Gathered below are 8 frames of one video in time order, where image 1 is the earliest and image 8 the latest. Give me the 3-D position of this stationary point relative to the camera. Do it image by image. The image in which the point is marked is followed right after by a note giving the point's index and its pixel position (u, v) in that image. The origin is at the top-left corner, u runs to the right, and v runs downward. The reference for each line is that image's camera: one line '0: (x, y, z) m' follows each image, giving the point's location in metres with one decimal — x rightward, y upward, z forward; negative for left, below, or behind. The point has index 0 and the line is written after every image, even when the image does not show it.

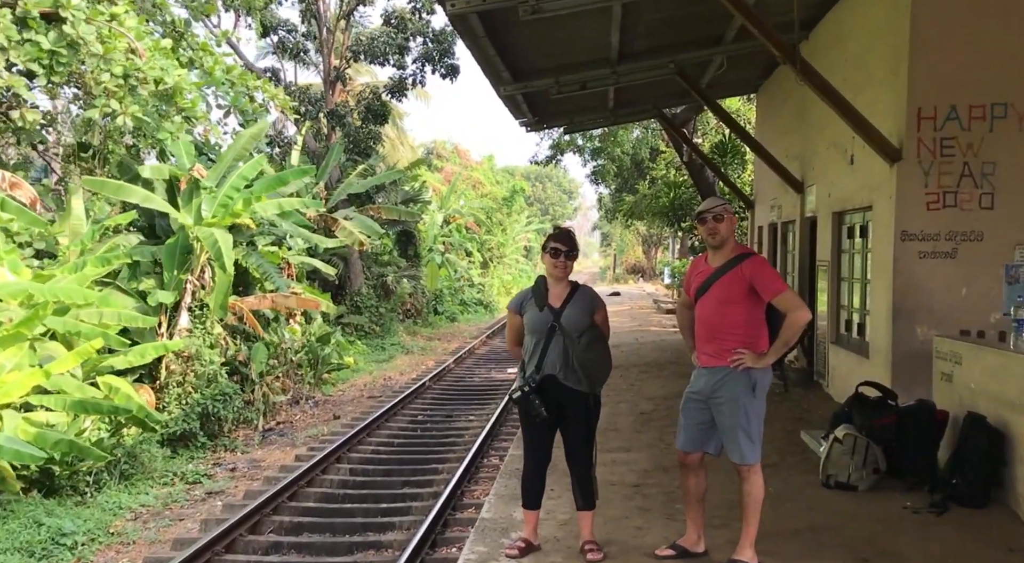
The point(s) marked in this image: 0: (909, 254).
0: (+2.9, +0.2, +5.7) m
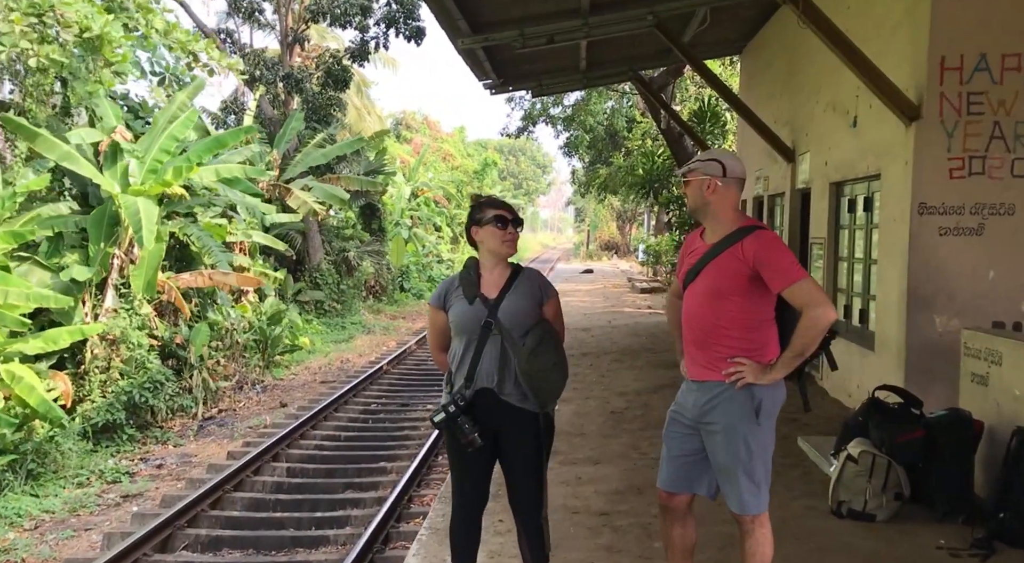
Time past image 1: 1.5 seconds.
0: (+2.6, +0.3, +4.8) m
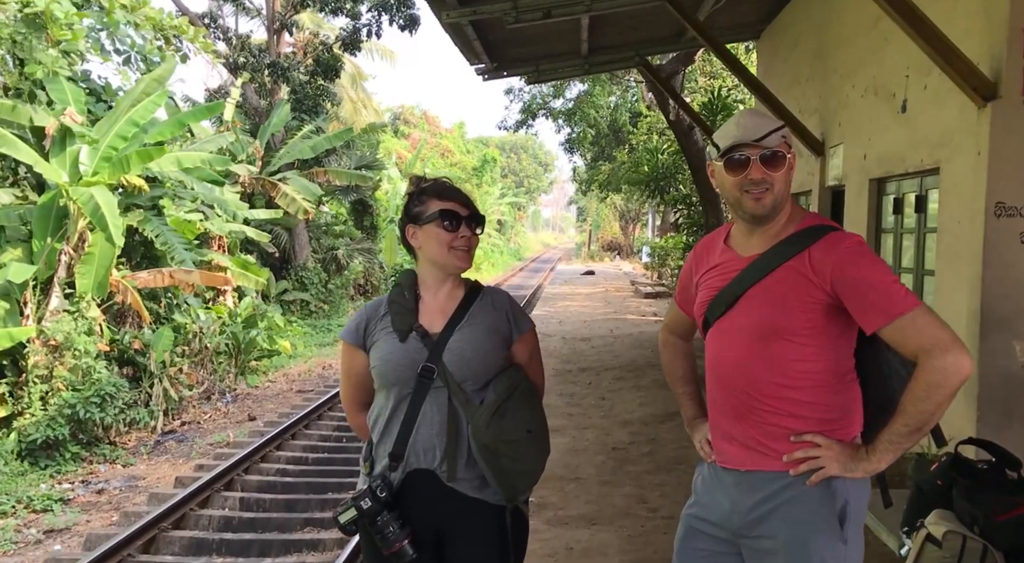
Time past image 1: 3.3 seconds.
0: (+2.5, +0.2, +3.9) m
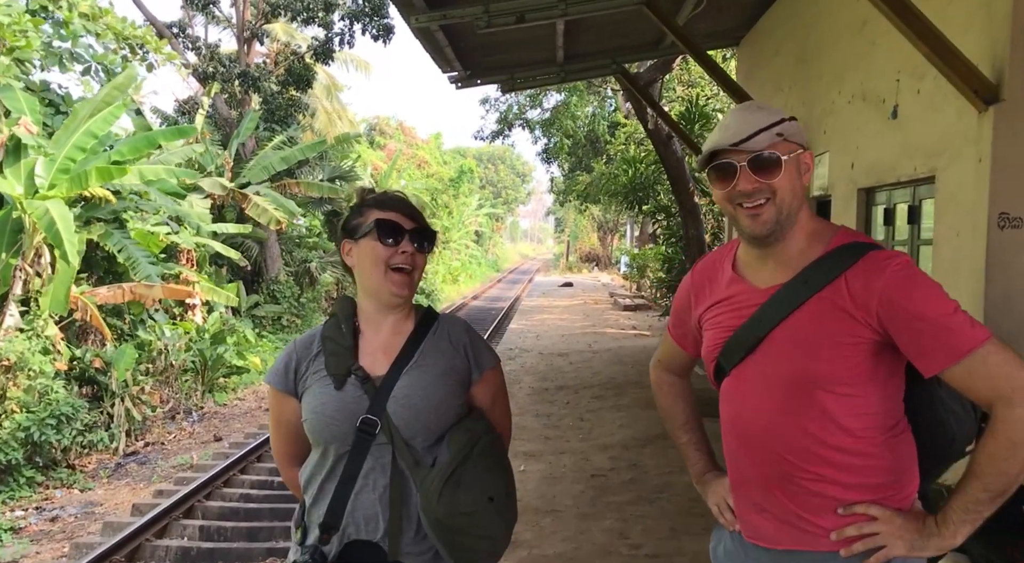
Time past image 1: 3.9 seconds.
0: (+2.3, +0.2, +3.6) m
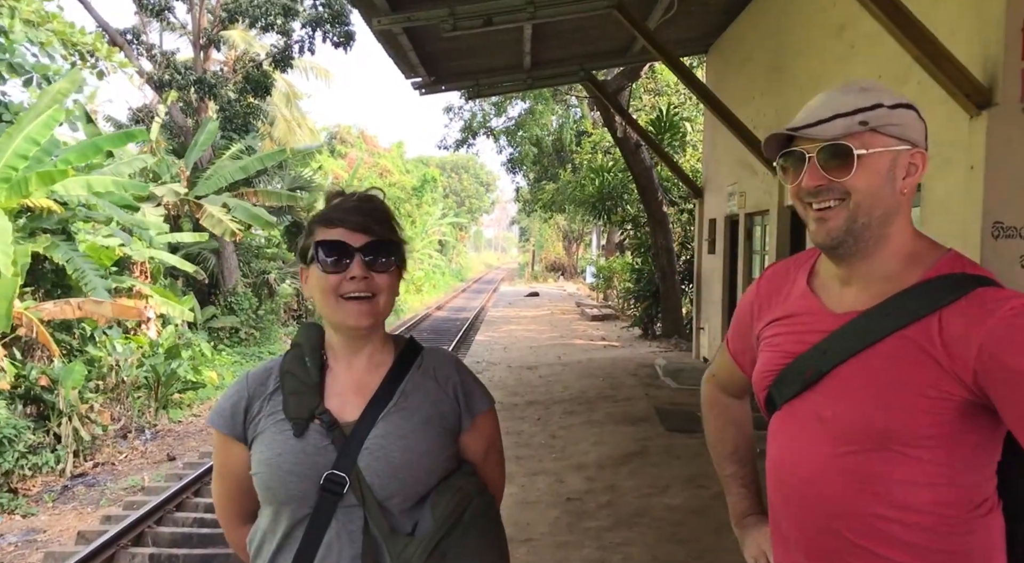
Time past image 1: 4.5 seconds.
0: (+2.2, +0.1, +3.5) m
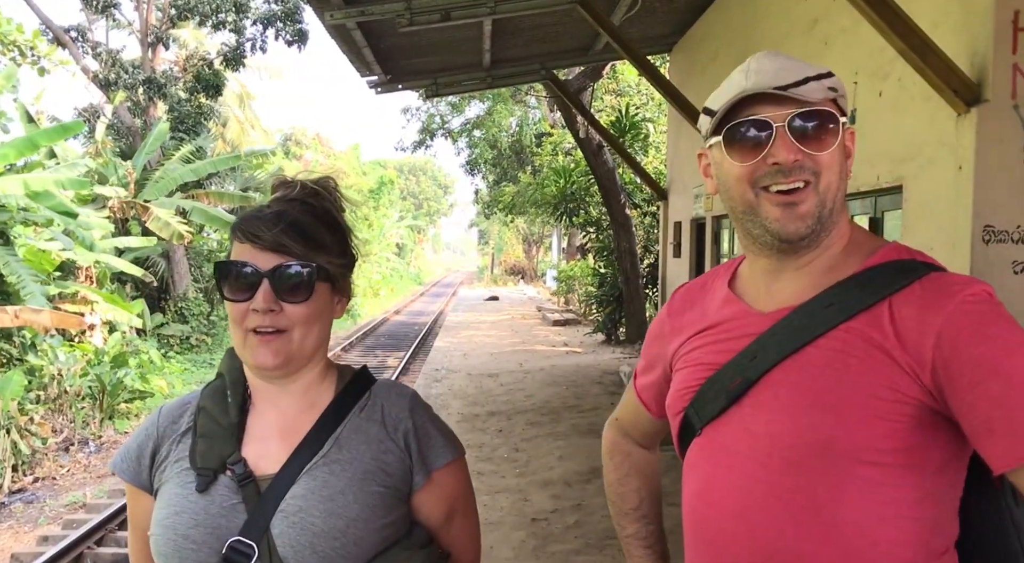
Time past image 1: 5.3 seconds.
0: (+2.1, +0.1, +3.3) m
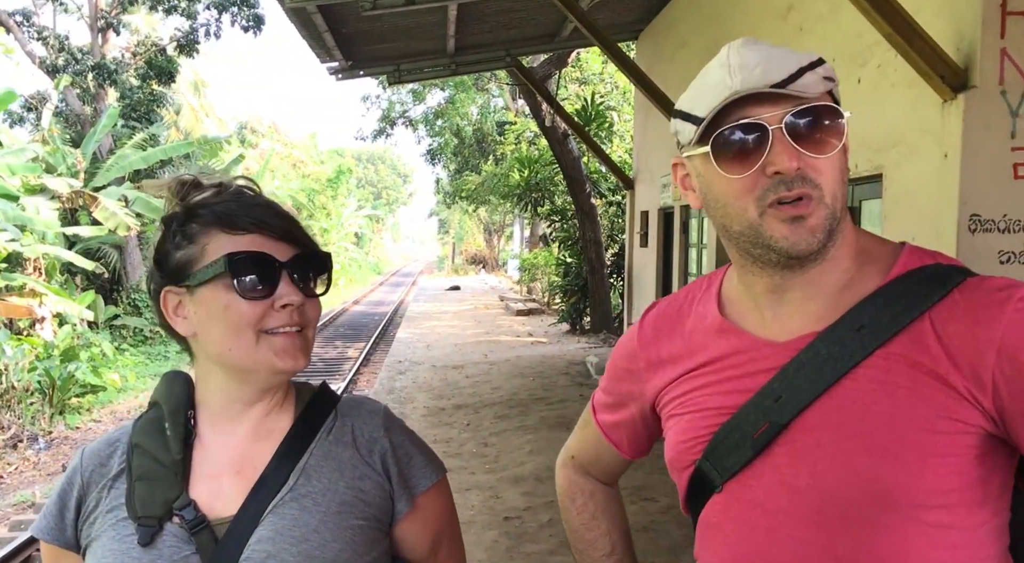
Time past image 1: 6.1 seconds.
0: (+2.0, +0.1, +3.3) m
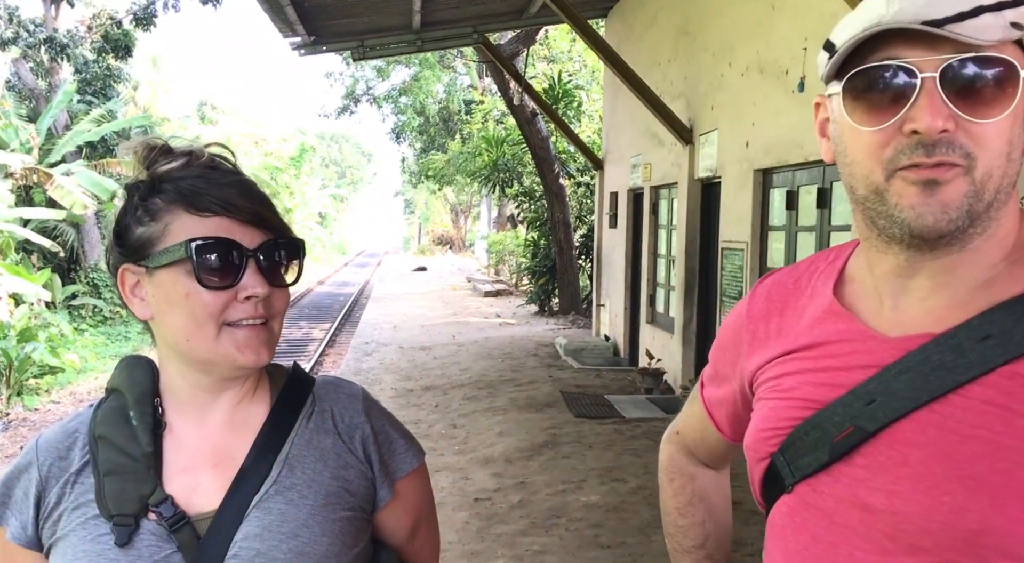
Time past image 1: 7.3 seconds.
0: (+1.8, +0.2, +3.3) m
